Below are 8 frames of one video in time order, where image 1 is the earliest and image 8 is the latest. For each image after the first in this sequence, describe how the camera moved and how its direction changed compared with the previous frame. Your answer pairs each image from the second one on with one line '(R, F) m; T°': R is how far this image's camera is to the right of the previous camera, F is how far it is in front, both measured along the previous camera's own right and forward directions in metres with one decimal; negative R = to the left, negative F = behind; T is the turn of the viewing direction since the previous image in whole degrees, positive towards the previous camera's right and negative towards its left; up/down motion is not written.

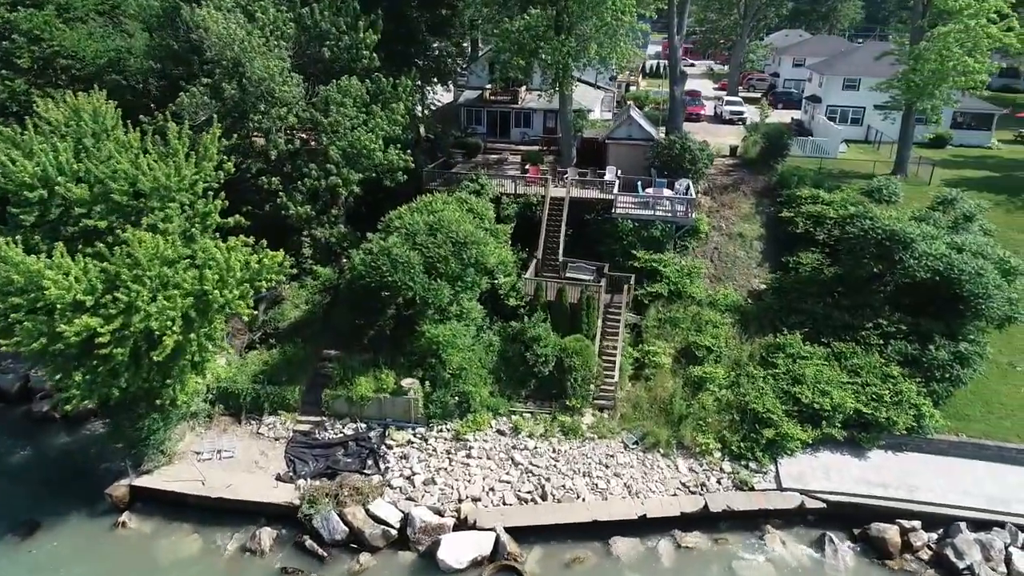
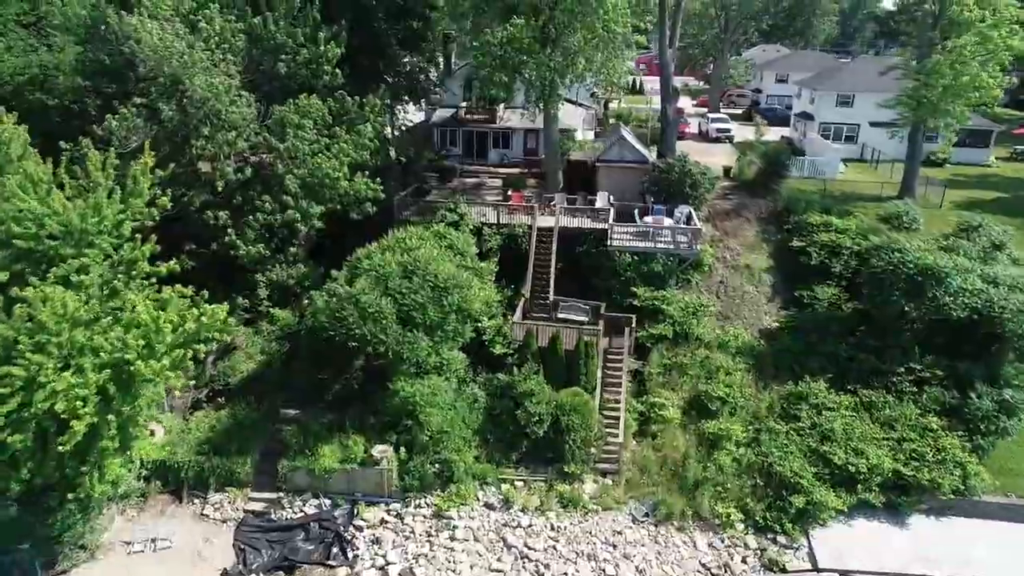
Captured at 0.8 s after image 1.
(-0.4, +3.1) m; +2°
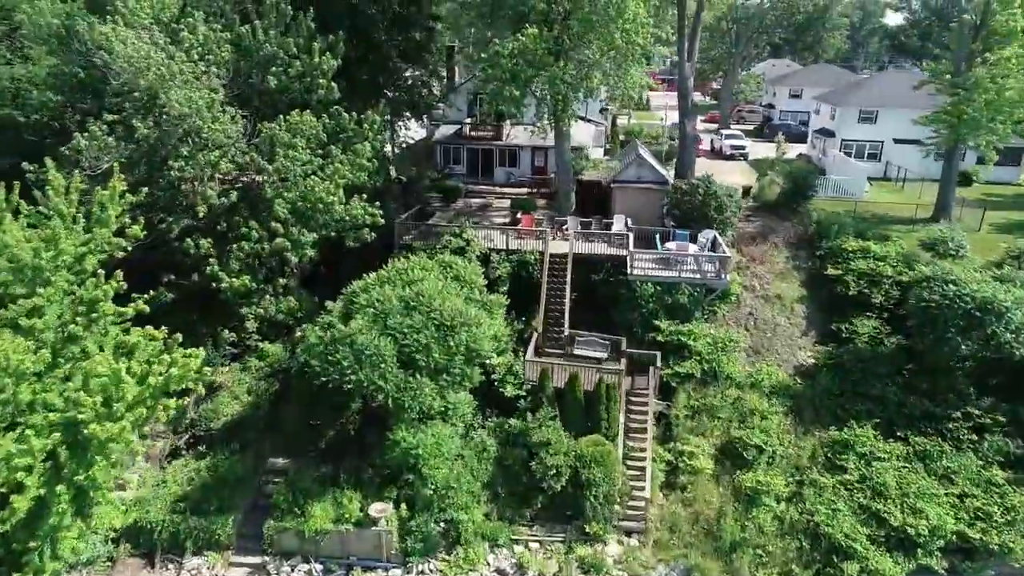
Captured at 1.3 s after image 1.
(-0.4, +2.1) m; 0°
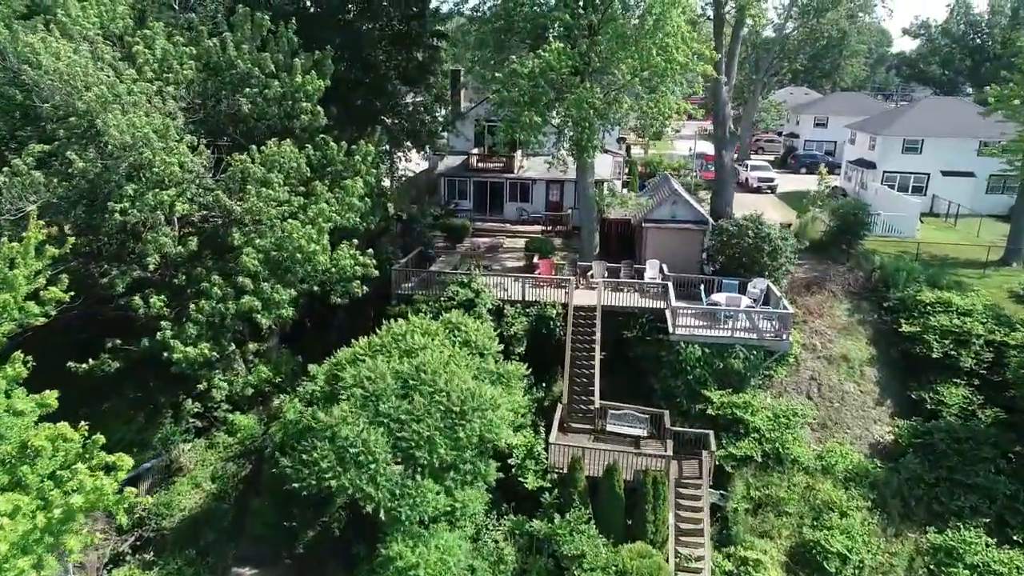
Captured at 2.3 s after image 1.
(-0.5, +3.6) m; 0°
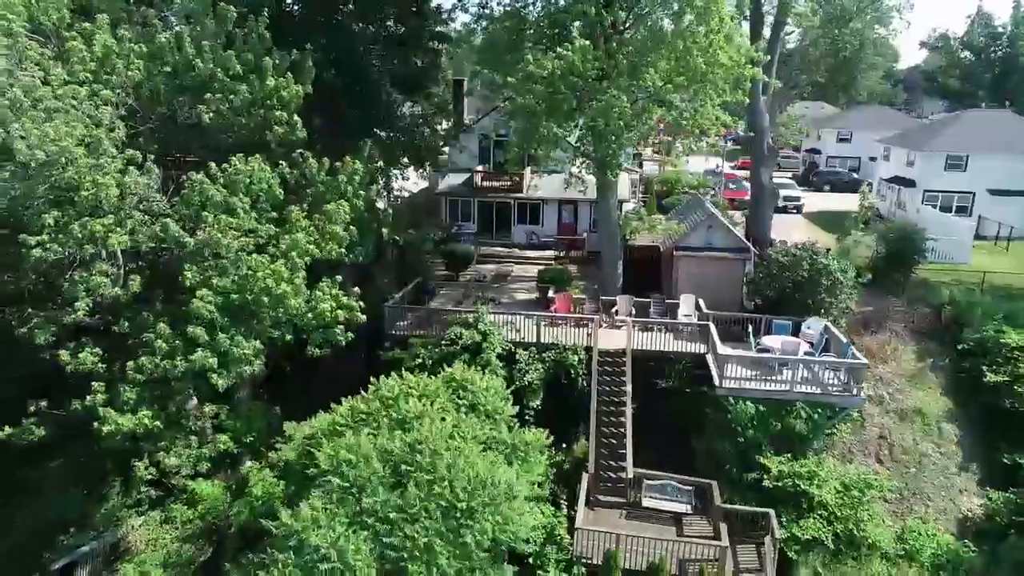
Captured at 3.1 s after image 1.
(-0.3, +3.1) m; 0°
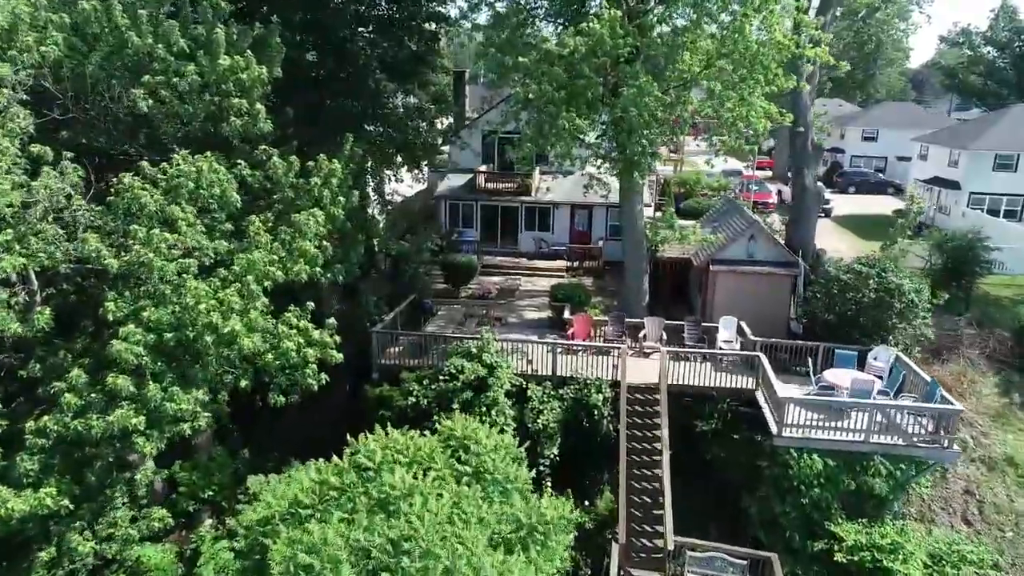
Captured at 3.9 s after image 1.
(-0.2, +2.9) m; 0°
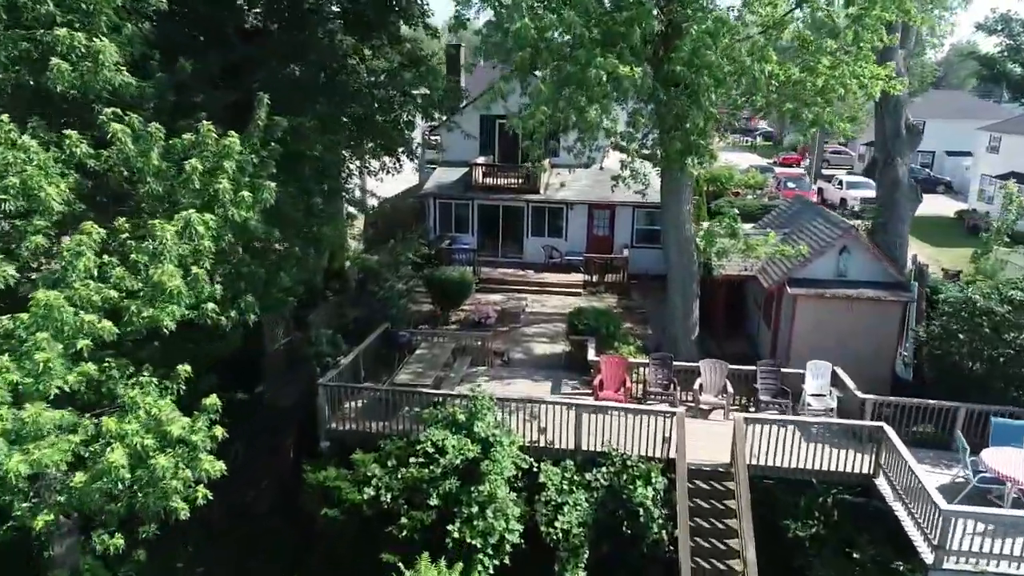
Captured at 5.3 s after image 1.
(0.0, +4.7) m; 0°
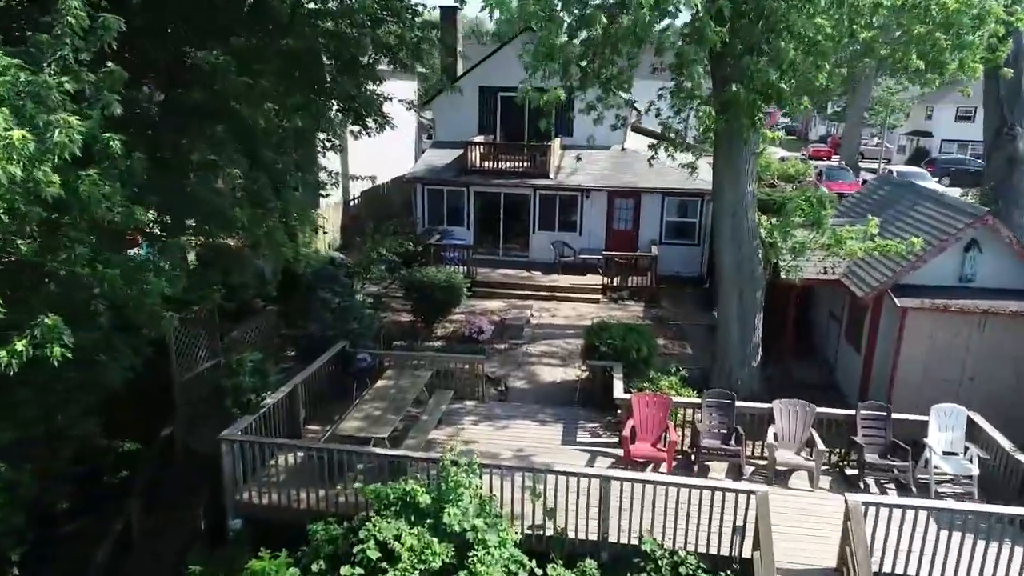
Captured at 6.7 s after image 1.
(+0.2, +3.6) m; -1°
